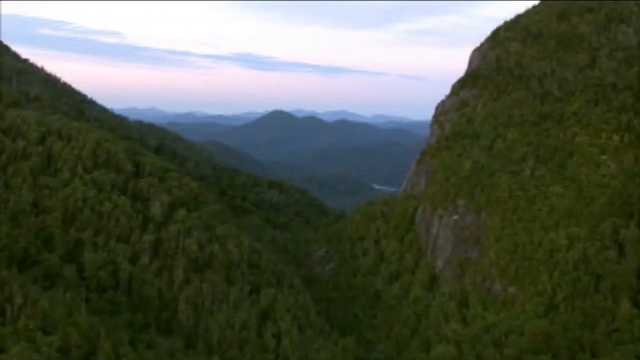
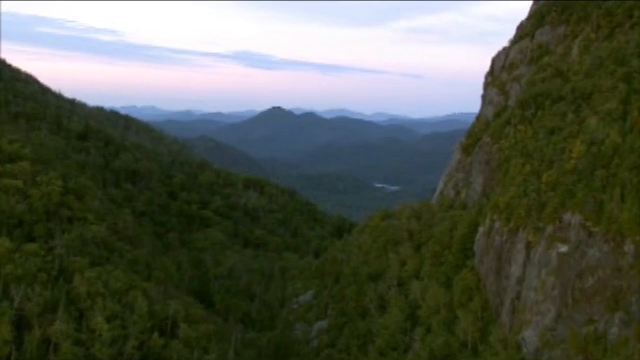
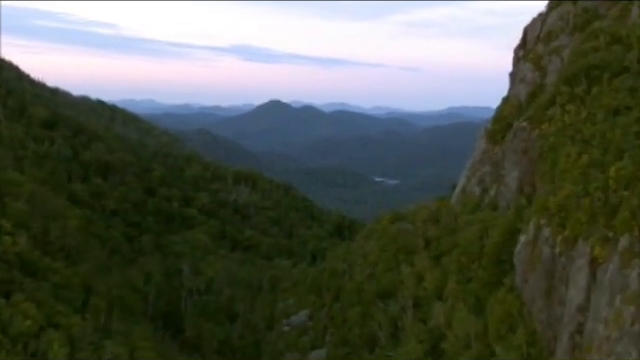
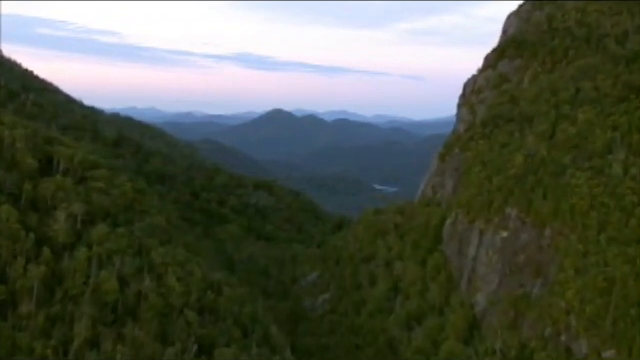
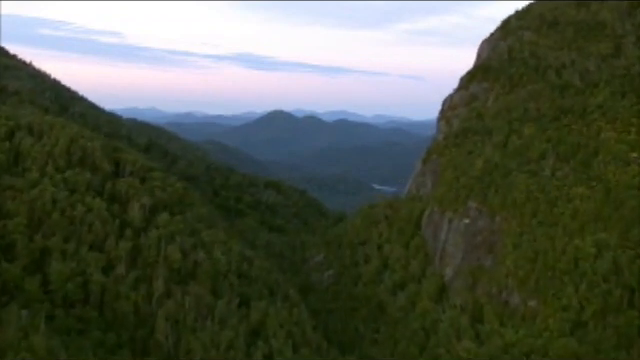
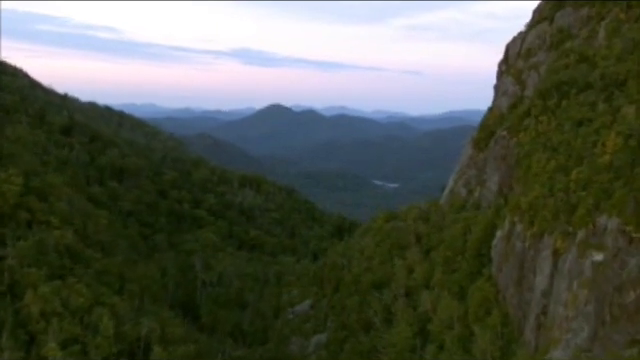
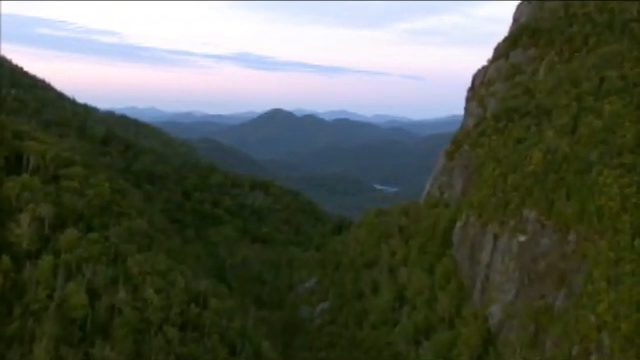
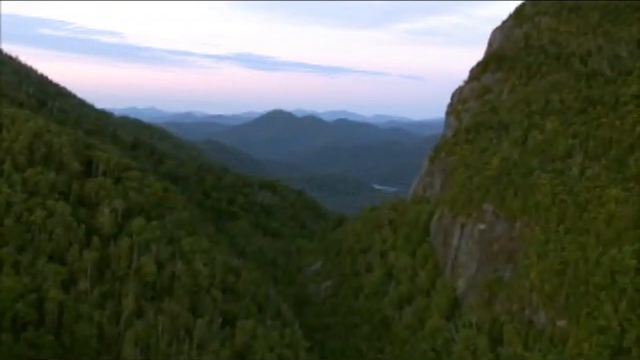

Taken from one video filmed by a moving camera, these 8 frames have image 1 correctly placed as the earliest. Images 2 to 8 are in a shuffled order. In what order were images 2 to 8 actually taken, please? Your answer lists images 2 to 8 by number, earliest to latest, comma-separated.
5, 8, 4, 7, 2, 6, 3
